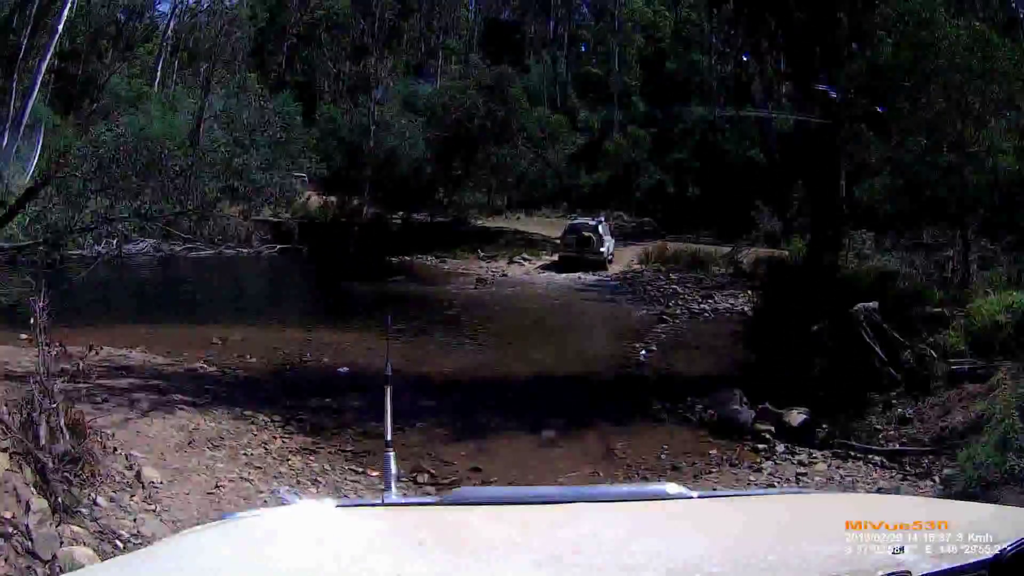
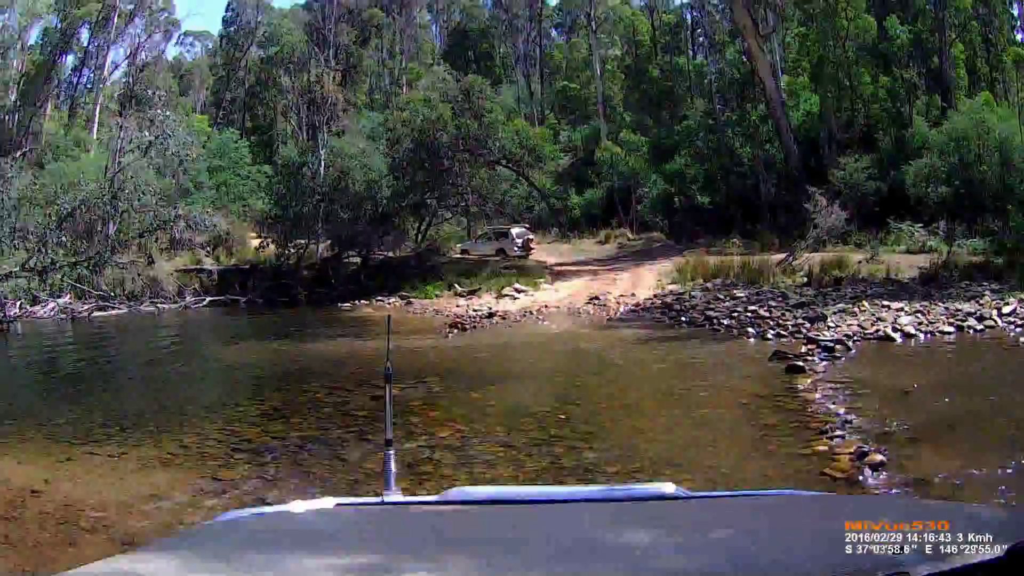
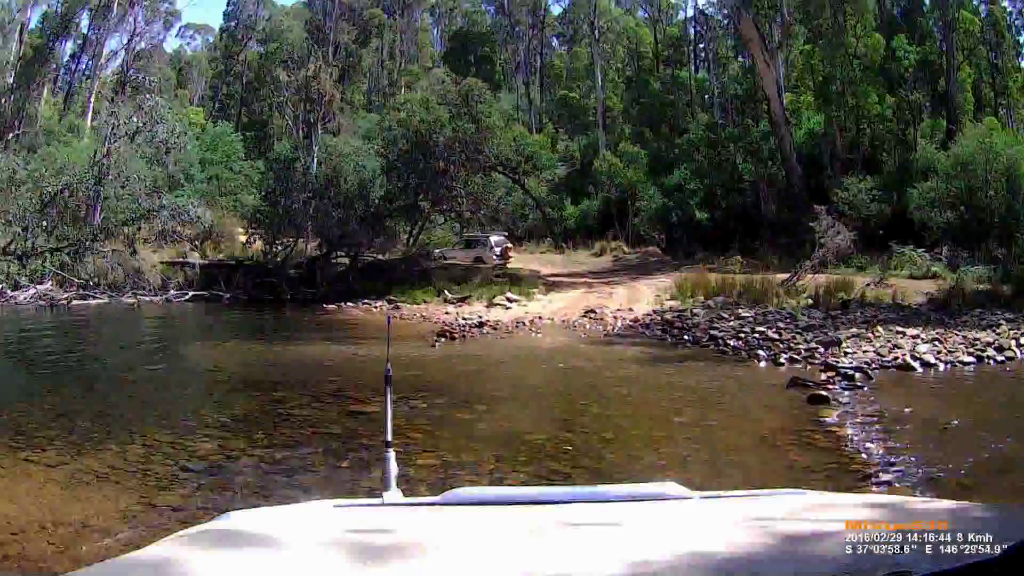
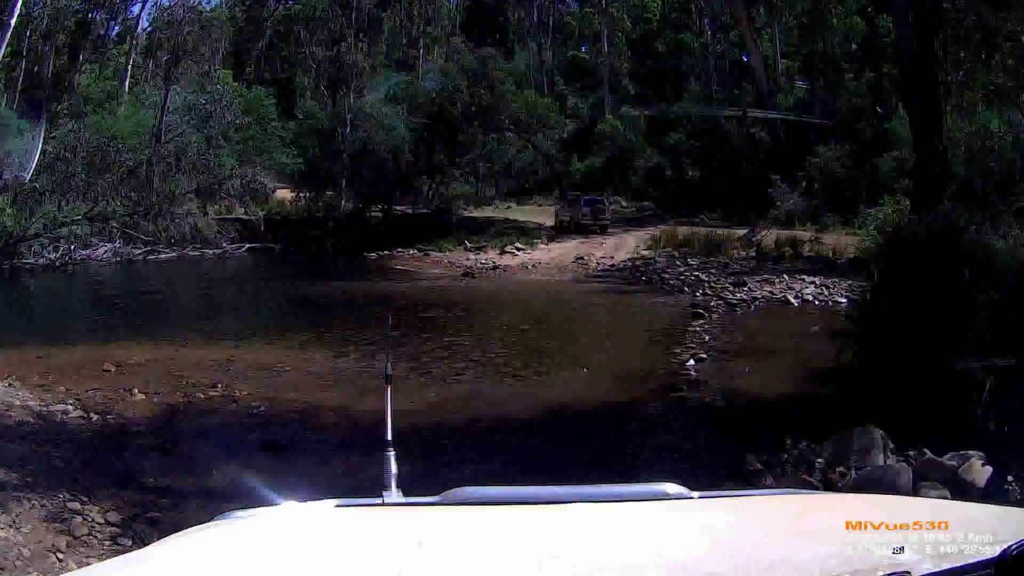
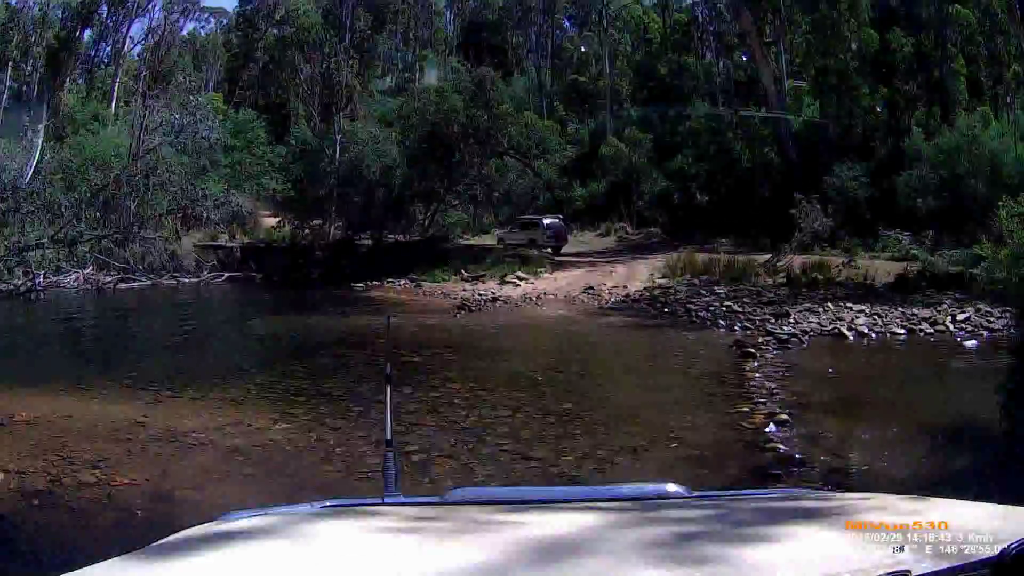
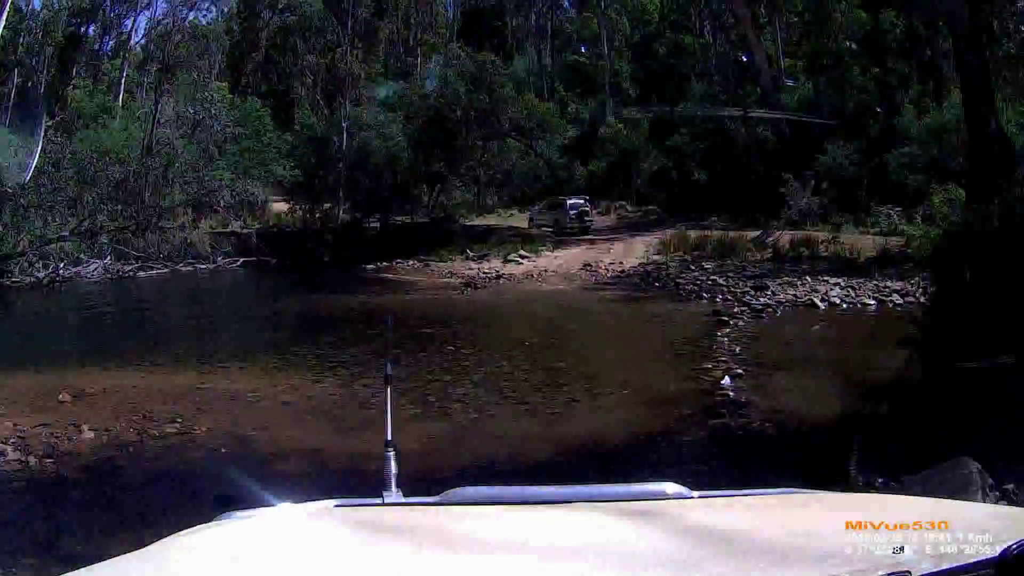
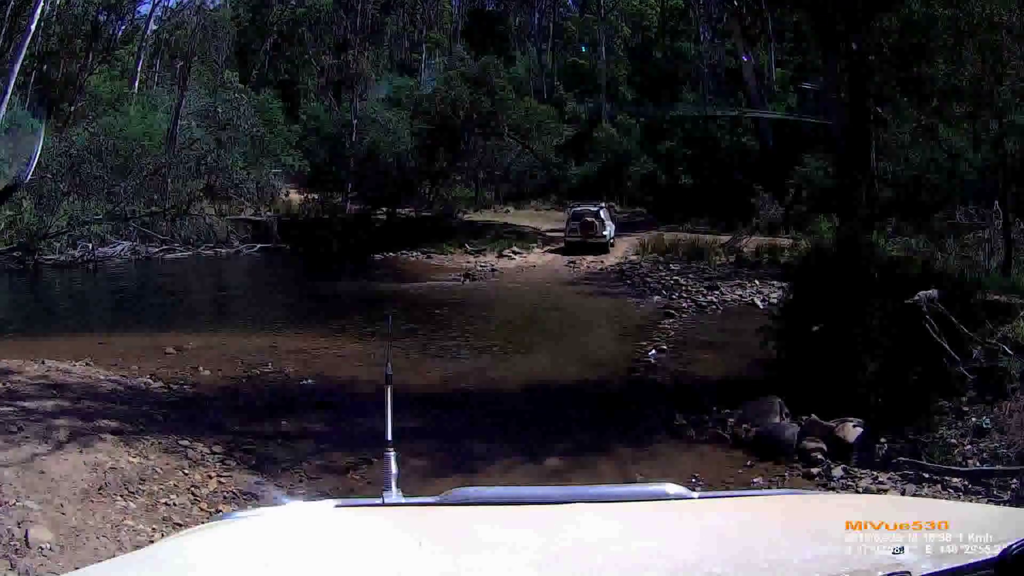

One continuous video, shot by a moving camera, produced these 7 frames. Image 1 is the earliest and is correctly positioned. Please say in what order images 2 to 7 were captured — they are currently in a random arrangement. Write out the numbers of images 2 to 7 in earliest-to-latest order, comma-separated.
7, 4, 6, 5, 2, 3
